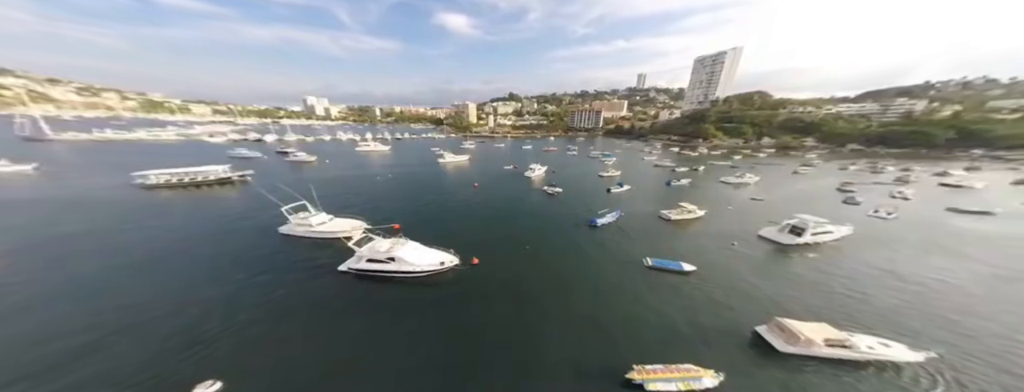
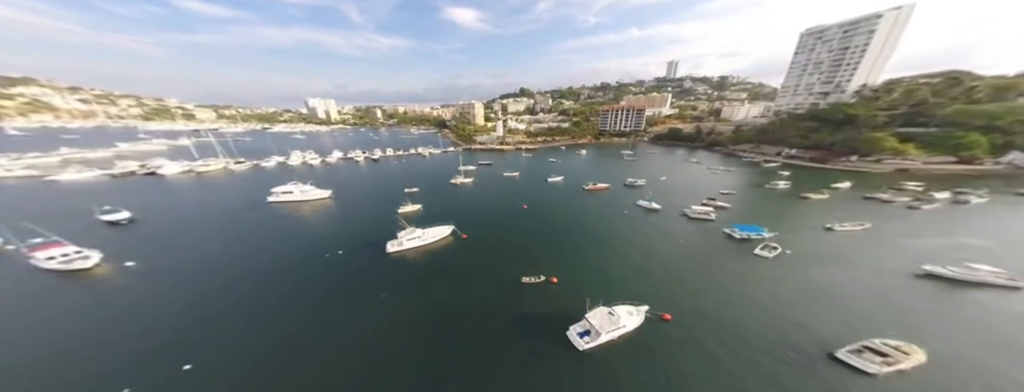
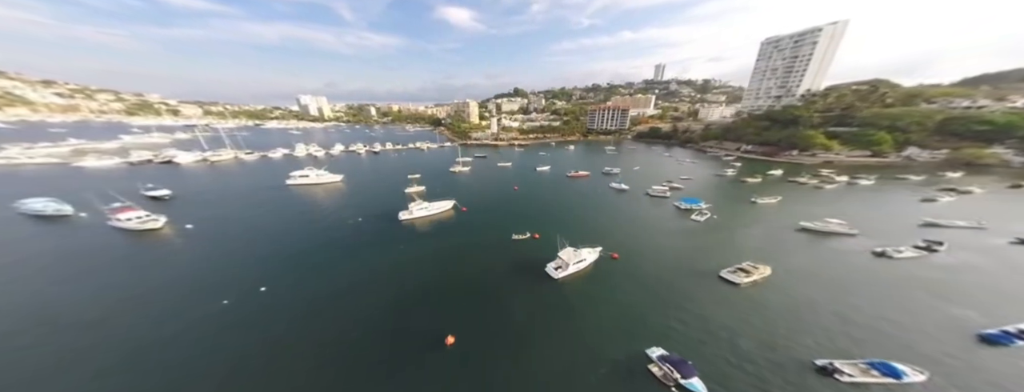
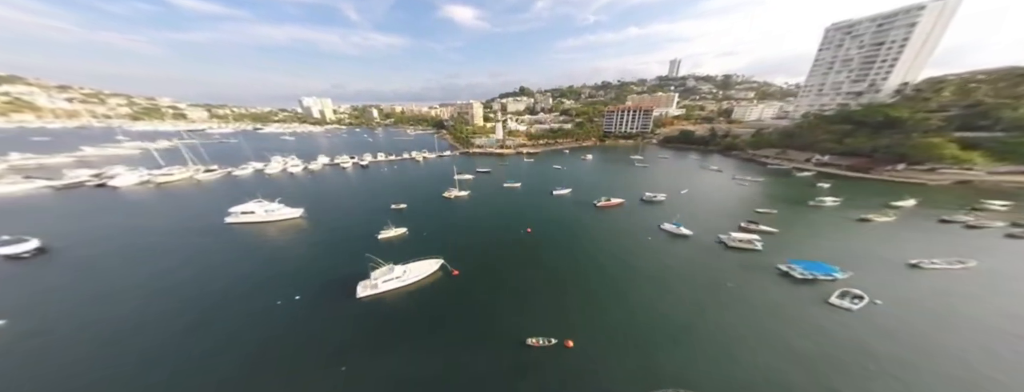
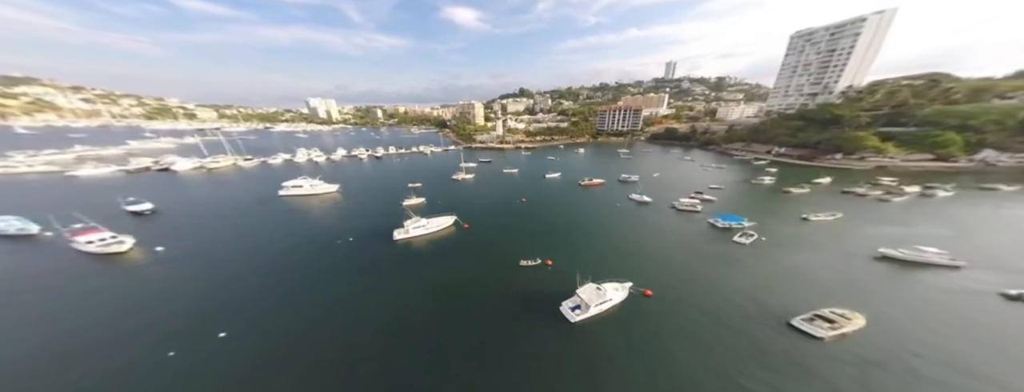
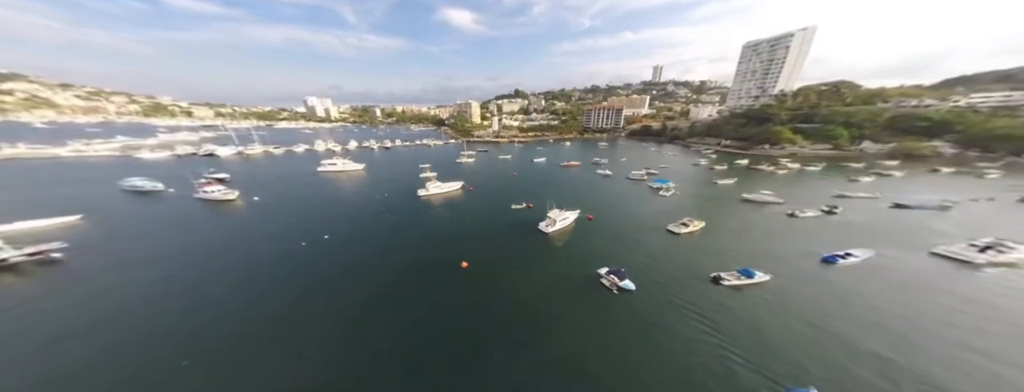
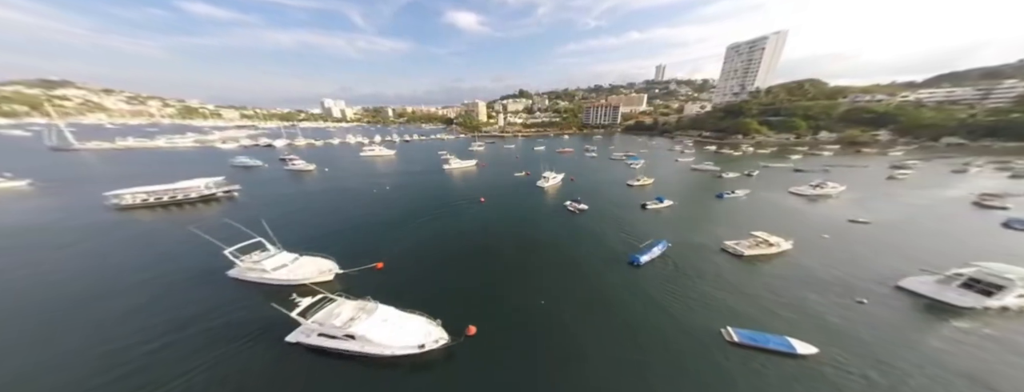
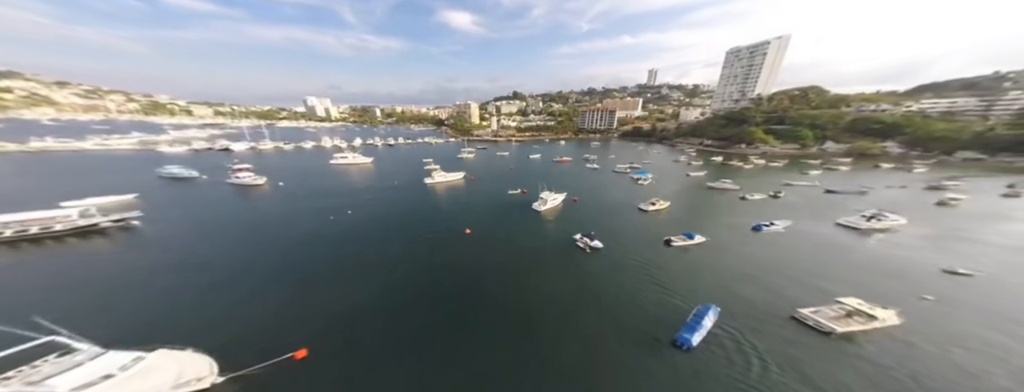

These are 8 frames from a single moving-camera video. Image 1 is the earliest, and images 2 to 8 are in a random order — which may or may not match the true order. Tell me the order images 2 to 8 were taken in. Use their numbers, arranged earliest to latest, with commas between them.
7, 8, 6, 3, 5, 2, 4
